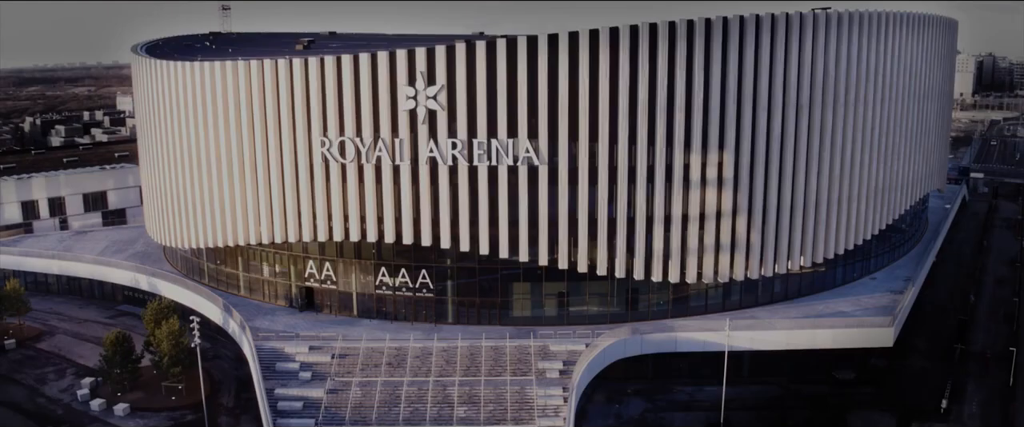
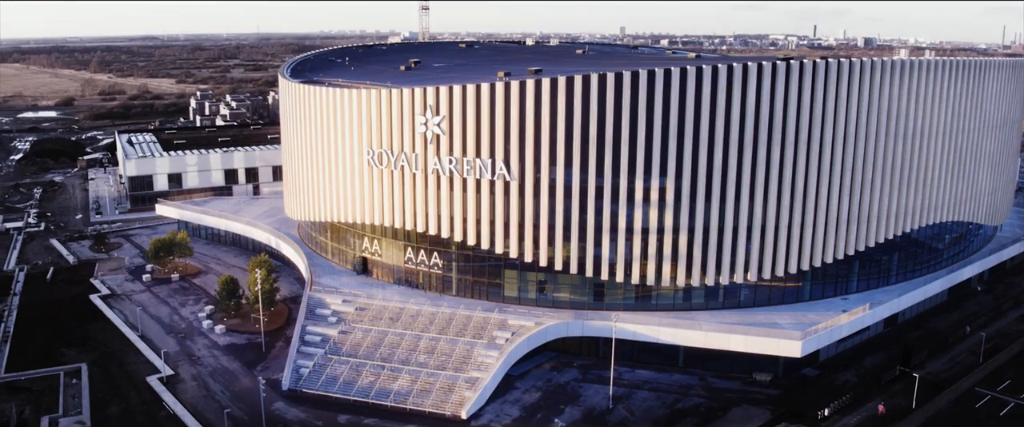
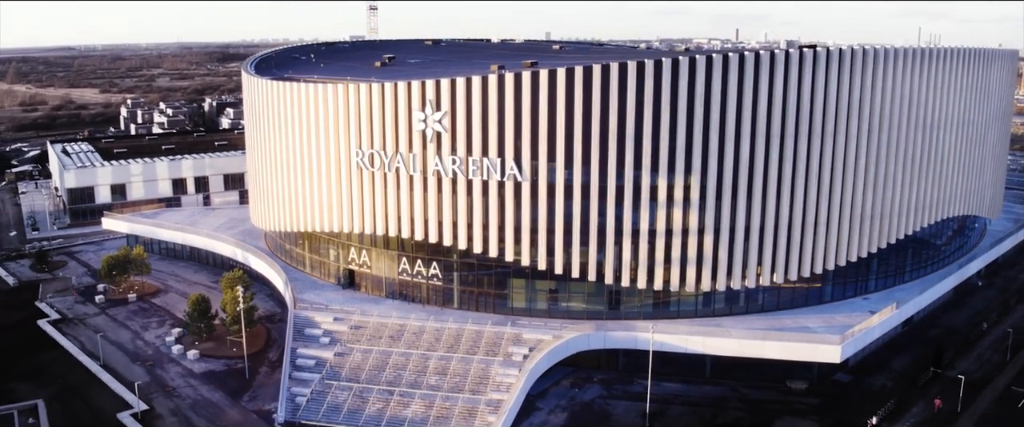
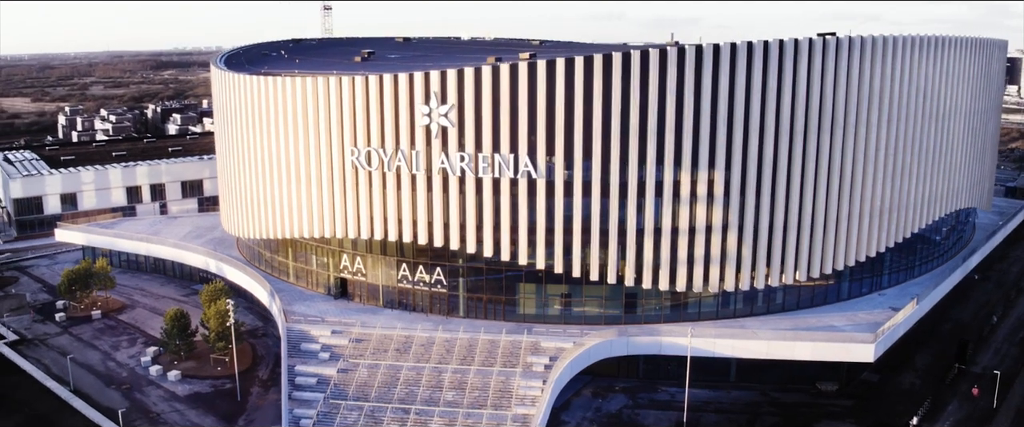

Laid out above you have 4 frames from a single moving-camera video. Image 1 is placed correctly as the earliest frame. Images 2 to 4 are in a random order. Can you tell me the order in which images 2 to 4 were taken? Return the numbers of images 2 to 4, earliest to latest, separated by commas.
4, 3, 2
